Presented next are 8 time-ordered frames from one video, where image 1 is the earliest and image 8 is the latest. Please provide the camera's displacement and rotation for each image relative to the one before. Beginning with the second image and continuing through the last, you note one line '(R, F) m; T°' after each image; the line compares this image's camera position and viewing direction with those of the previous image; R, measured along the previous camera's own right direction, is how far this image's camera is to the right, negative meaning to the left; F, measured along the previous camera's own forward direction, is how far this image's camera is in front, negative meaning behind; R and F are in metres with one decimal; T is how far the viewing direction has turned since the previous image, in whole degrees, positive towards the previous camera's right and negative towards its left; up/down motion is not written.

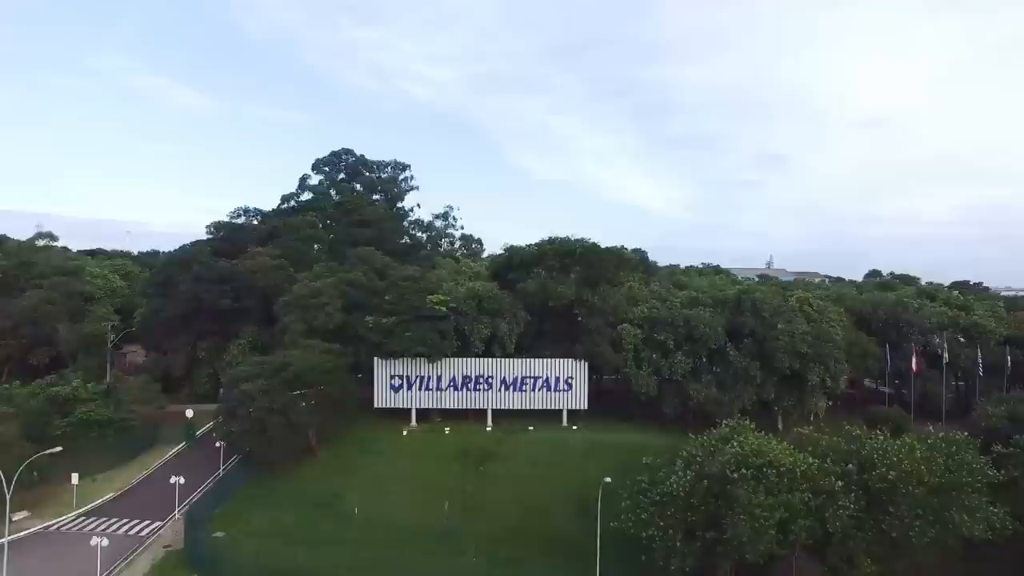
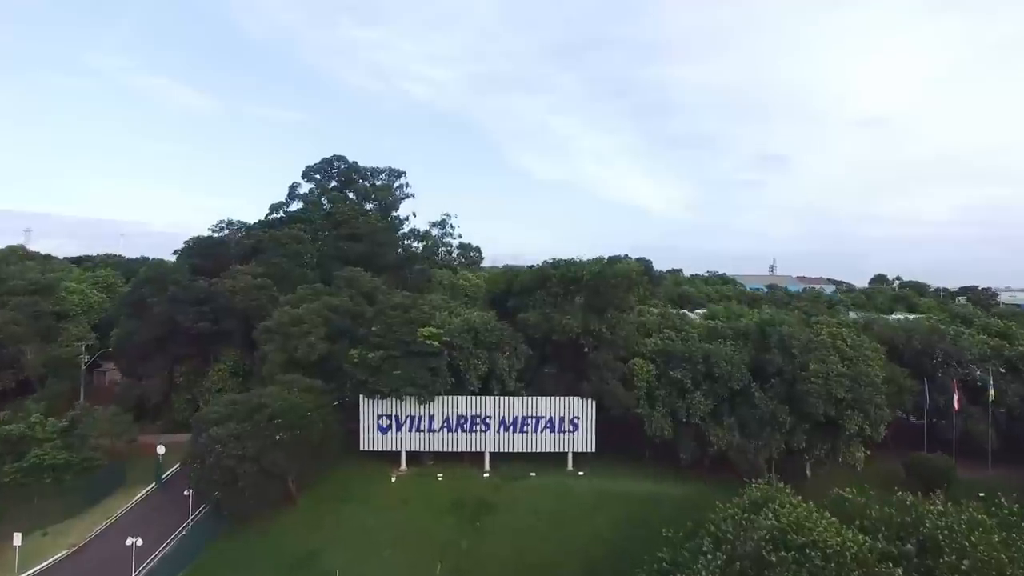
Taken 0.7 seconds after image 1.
(0.0, +1.7) m; 0°
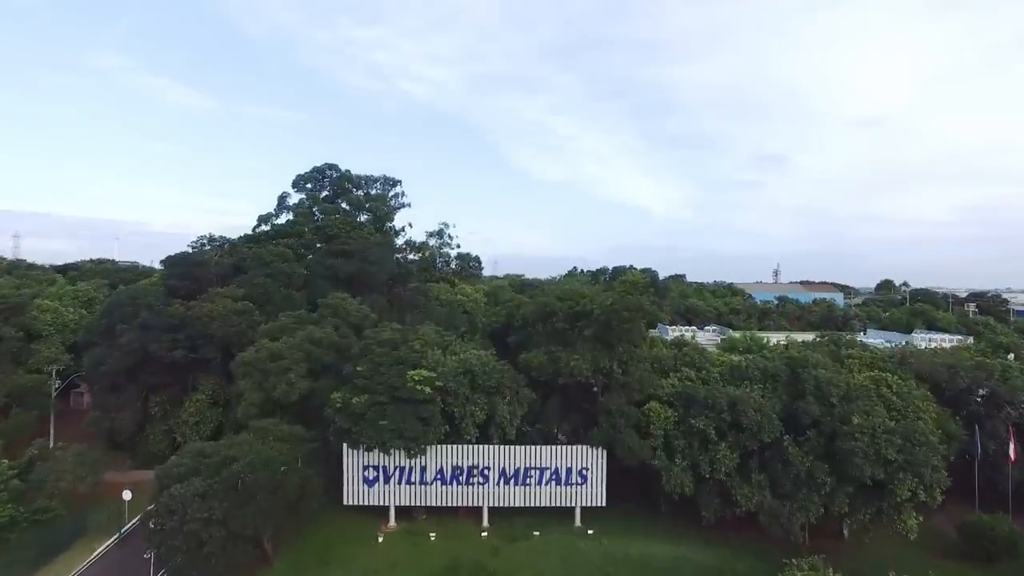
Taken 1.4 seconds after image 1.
(0.0, +1.7) m; 0°
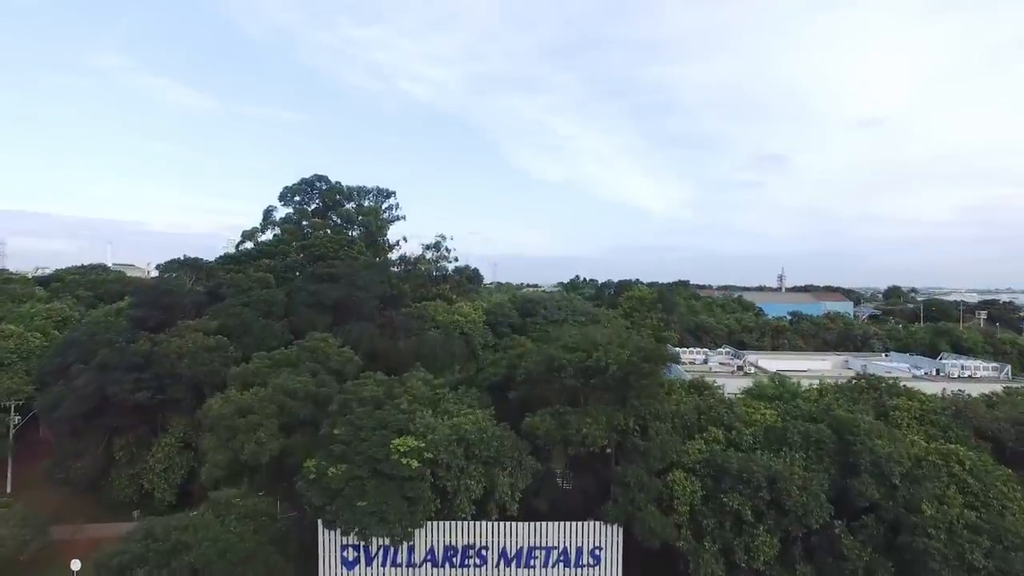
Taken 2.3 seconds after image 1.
(0.0, +2.0) m; 0°
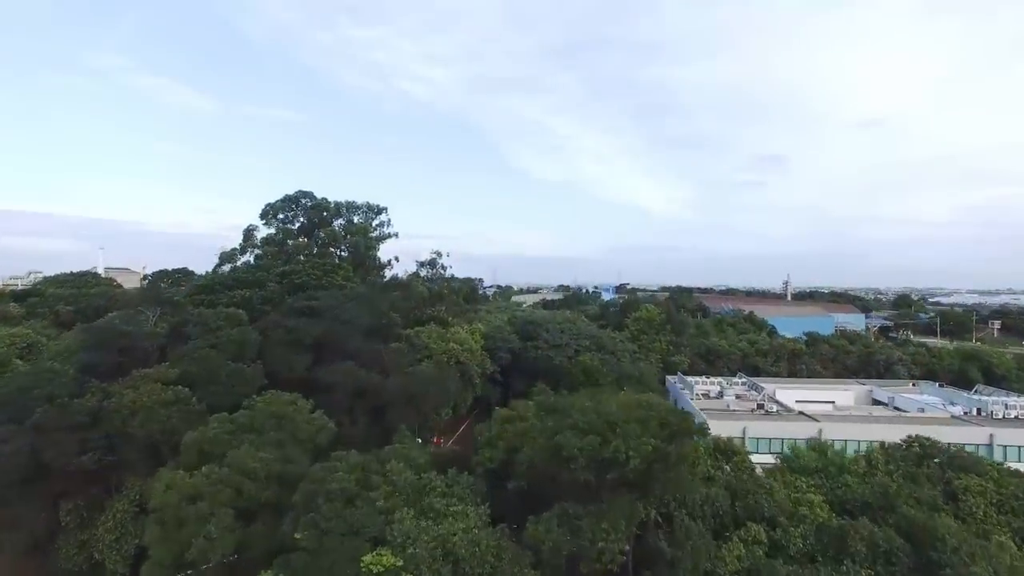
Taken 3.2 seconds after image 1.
(0.0, +2.3) m; 0°
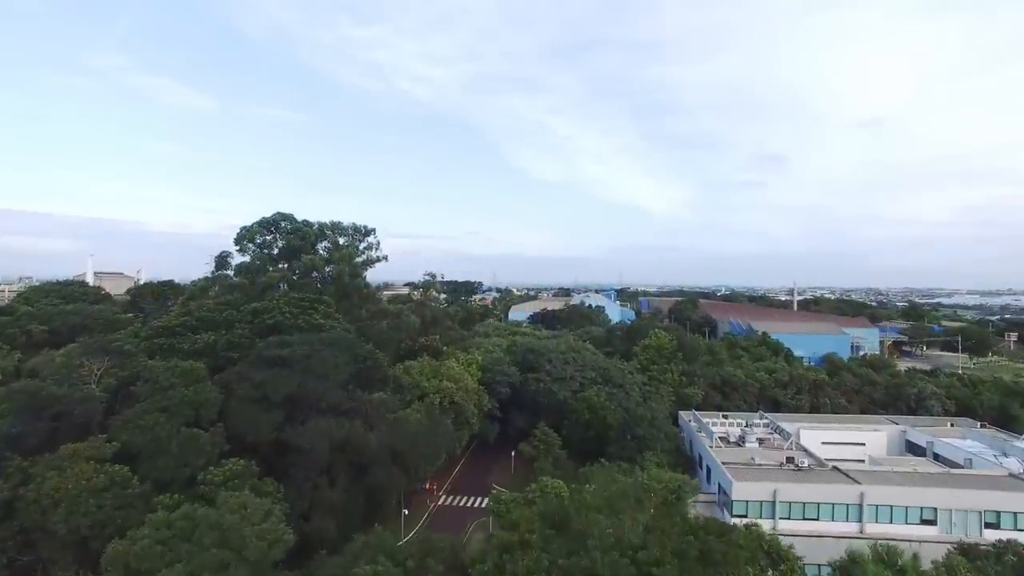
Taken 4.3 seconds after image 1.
(0.0, +2.7) m; 0°
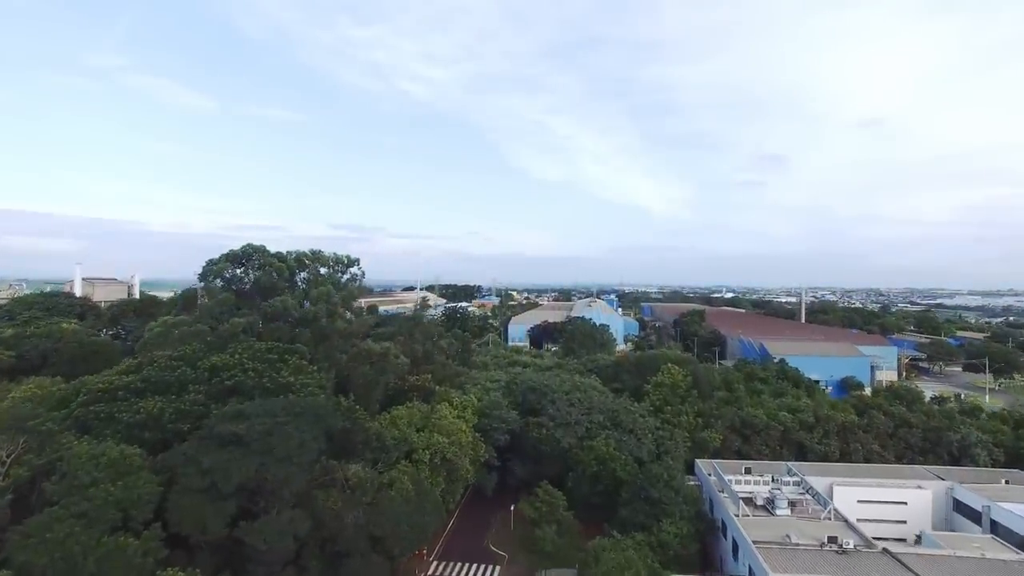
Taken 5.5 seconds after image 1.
(0.0, +3.0) m; 0°
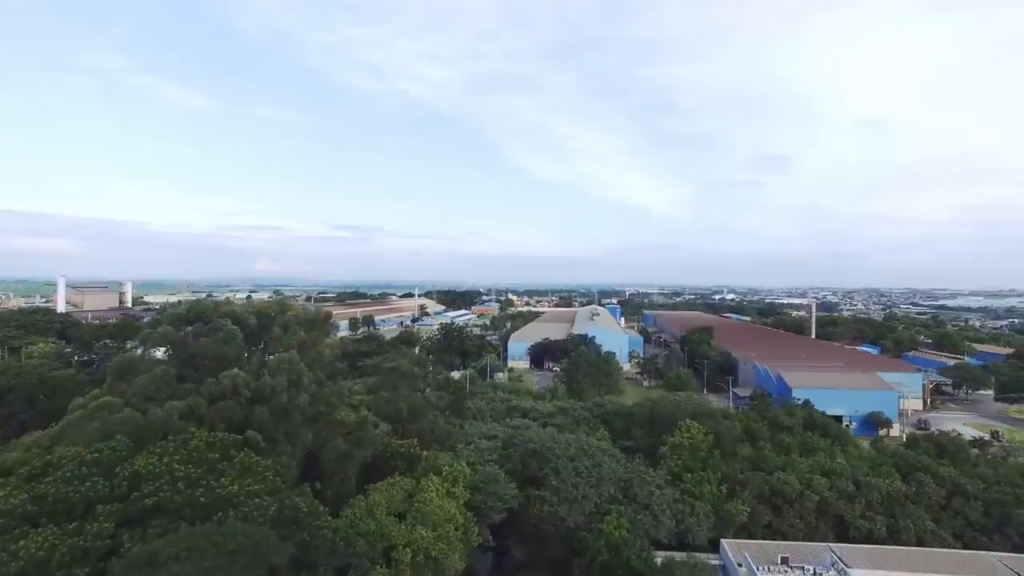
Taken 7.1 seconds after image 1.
(+0.1, +3.8) m; 0°
